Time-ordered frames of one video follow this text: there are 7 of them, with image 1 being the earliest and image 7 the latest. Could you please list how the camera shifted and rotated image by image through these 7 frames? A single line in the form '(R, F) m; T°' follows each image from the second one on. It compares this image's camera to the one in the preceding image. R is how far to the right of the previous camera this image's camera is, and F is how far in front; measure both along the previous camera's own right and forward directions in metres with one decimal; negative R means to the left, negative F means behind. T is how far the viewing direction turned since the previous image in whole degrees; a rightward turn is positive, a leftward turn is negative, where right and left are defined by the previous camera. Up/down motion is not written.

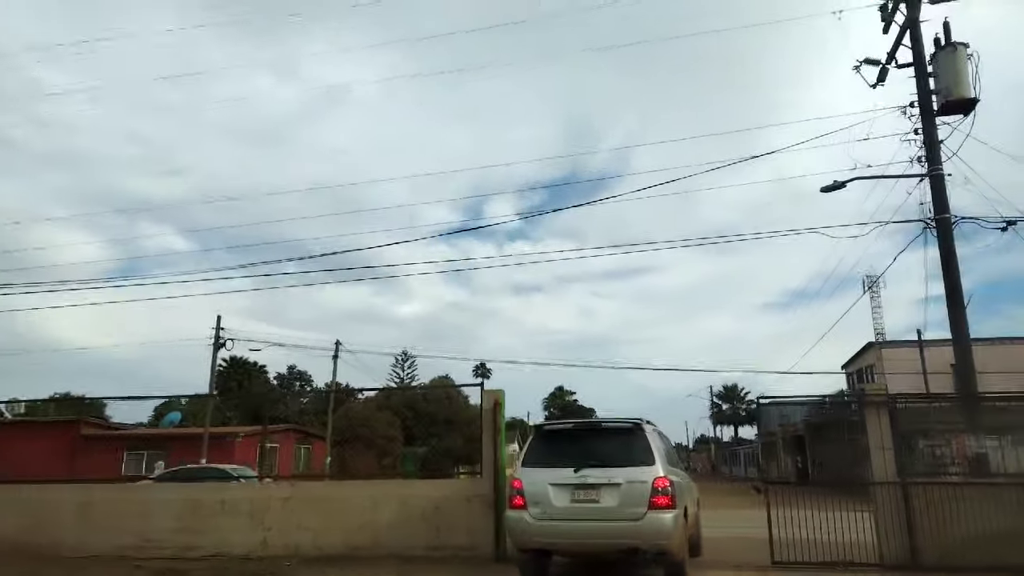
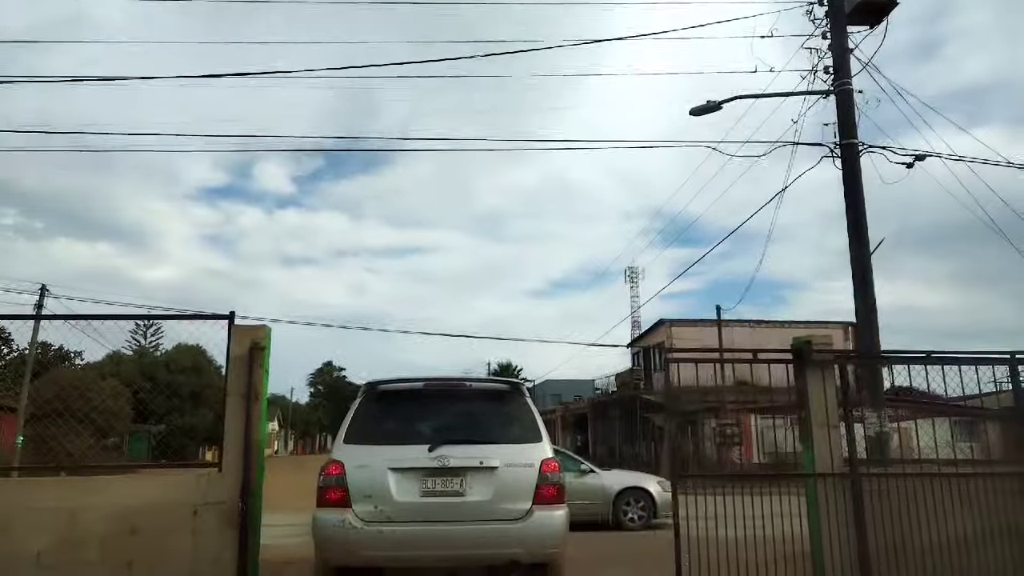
(+0.4, +2.6) m; +7°
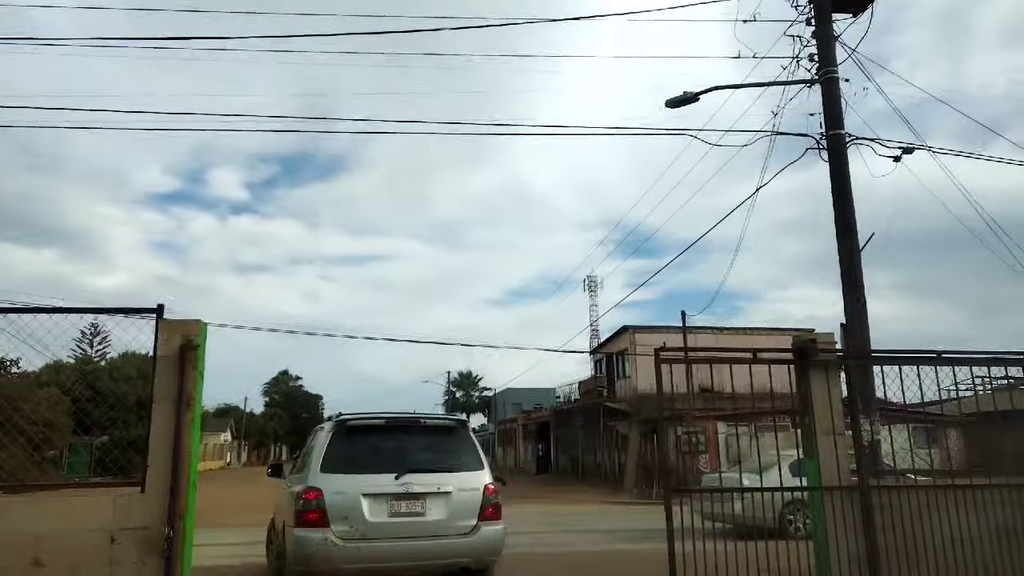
(-0.1, +0.7) m; +3°
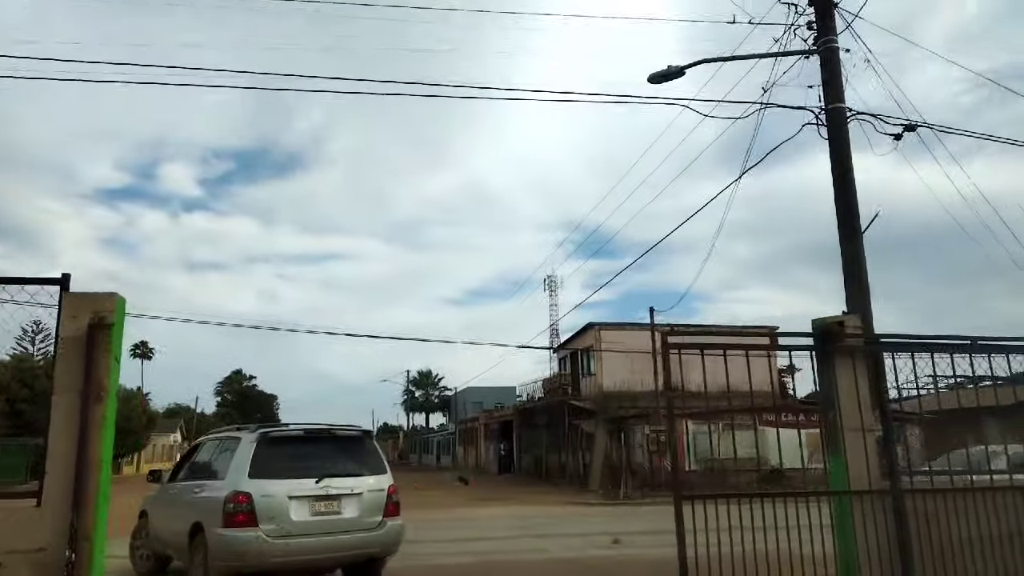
(-0.2, +0.8) m; +3°
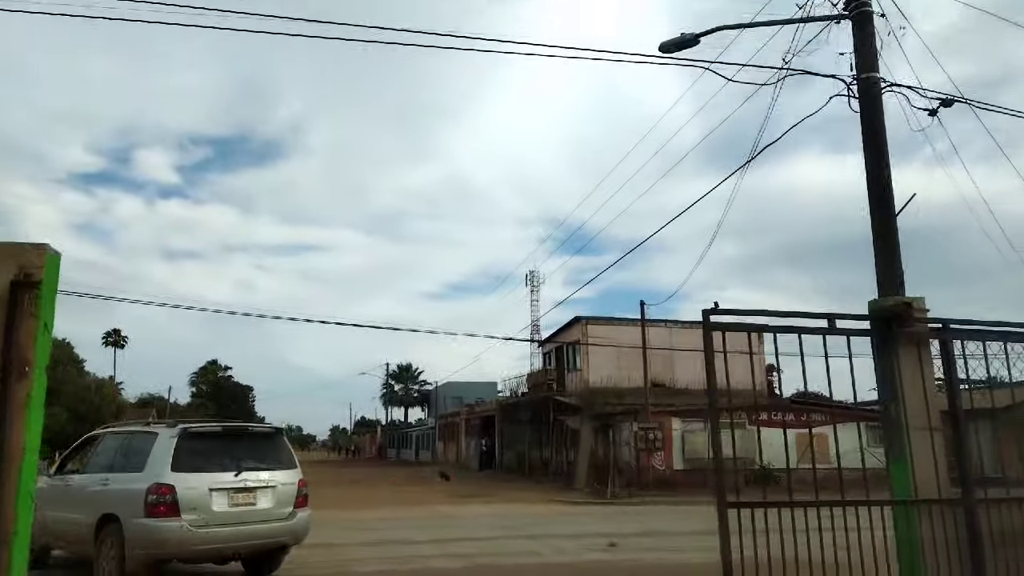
(-0.2, +0.7) m; +1°
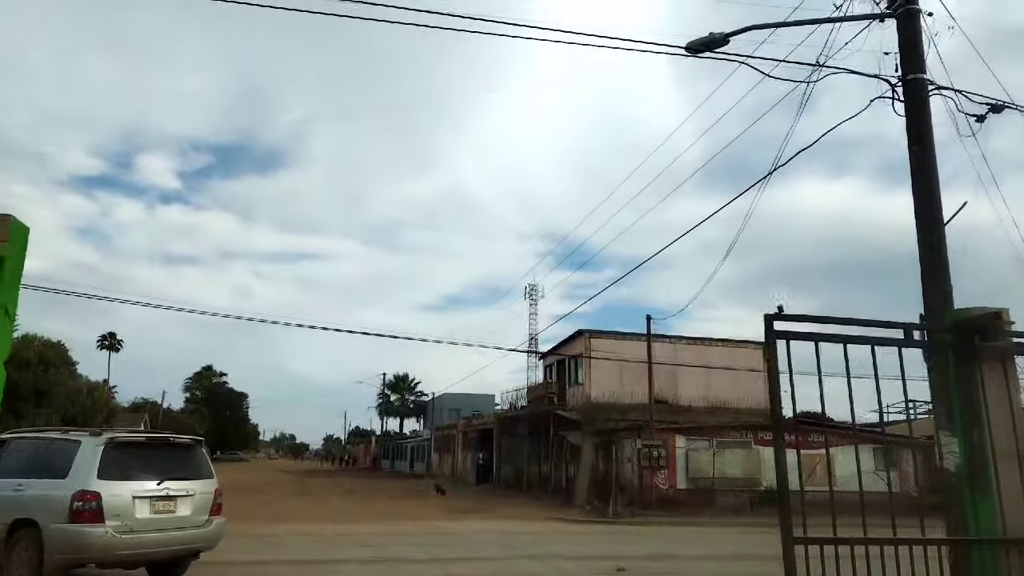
(-0.2, +0.5) m; 0°
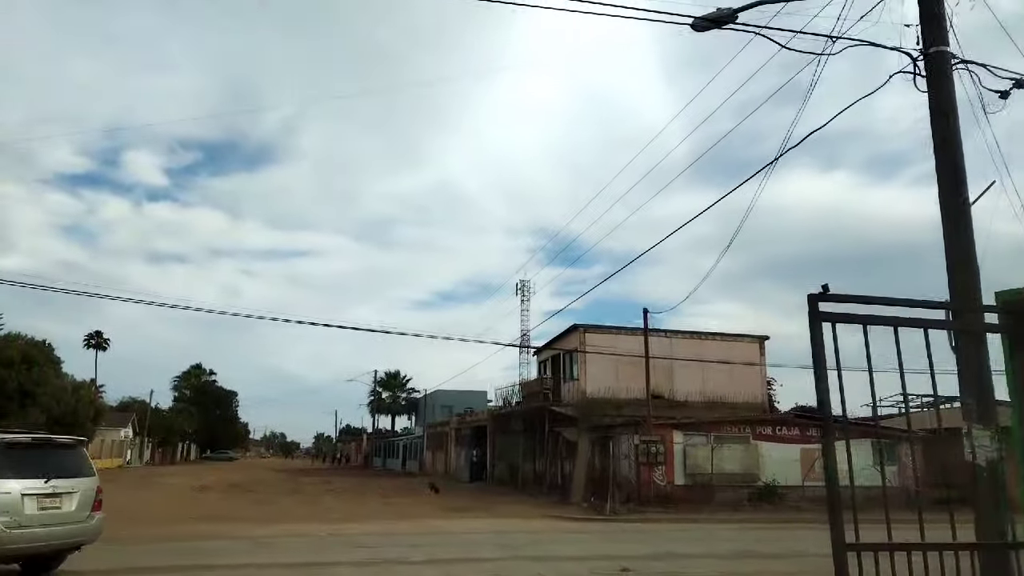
(-0.1, +0.4) m; +1°
